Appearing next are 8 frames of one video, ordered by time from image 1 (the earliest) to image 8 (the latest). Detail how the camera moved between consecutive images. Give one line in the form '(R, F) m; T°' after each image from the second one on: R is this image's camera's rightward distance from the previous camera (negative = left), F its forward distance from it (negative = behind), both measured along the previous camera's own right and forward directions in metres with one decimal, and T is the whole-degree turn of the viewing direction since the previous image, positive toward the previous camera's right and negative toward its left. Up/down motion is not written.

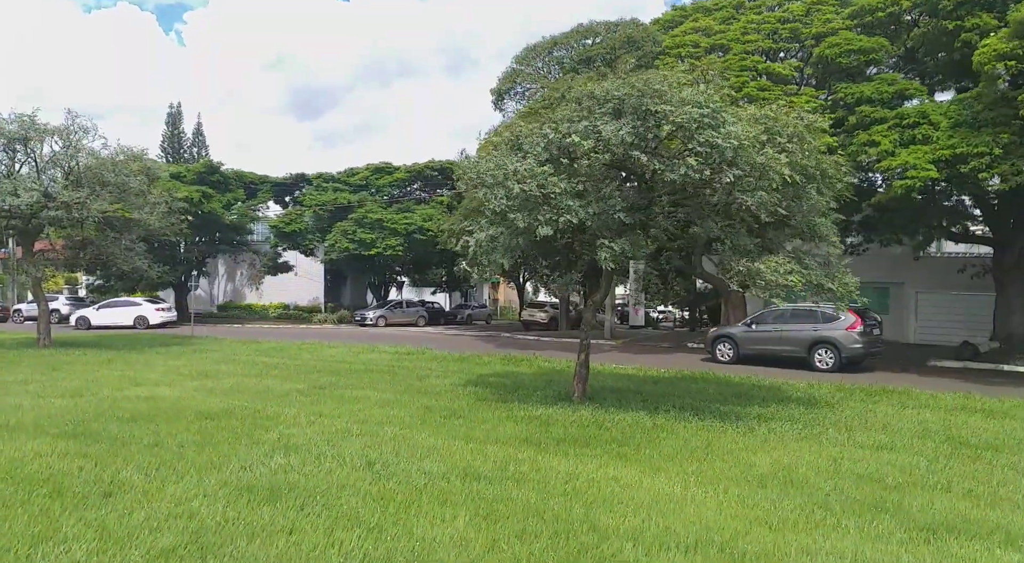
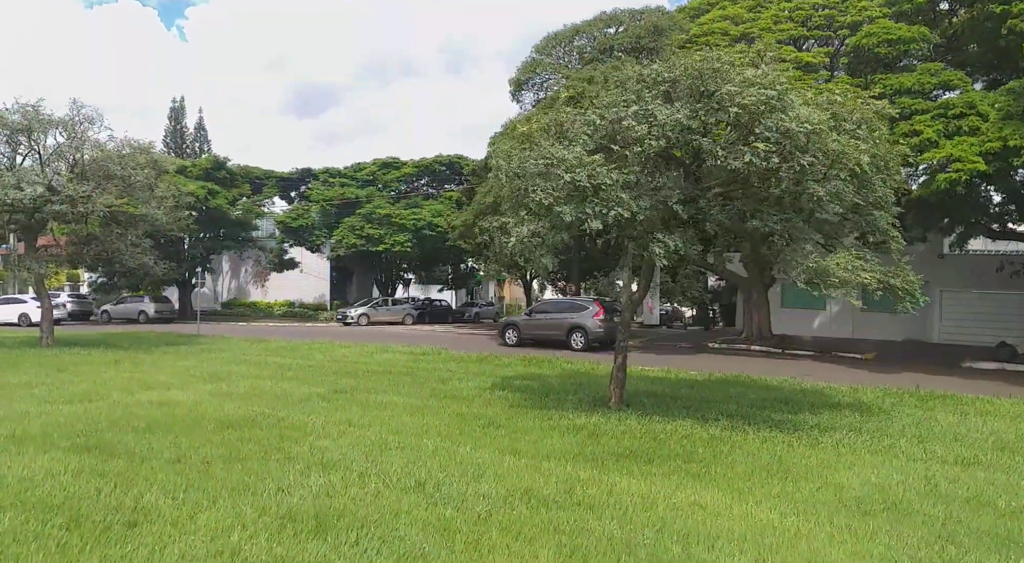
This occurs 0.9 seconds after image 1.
(-0.5, +0.7) m; 0°
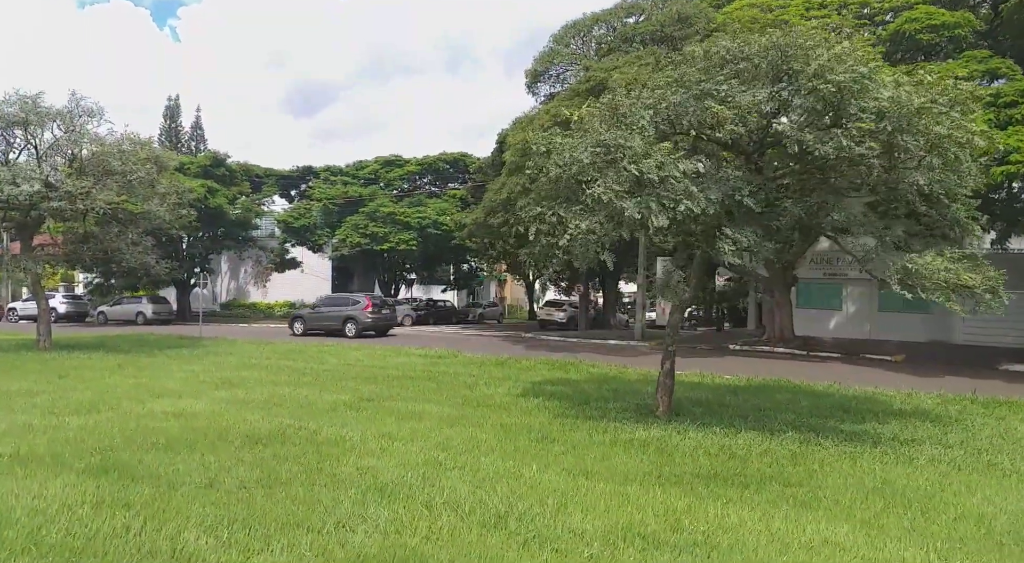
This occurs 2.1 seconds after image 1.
(-0.6, +0.8) m; 0°
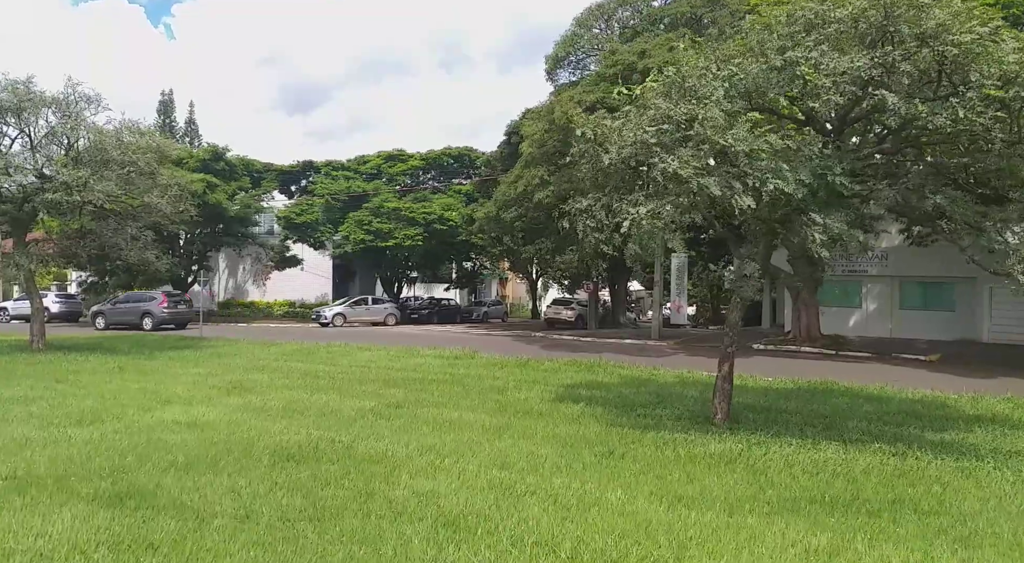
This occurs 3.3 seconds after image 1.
(-0.6, +0.9) m; 0°
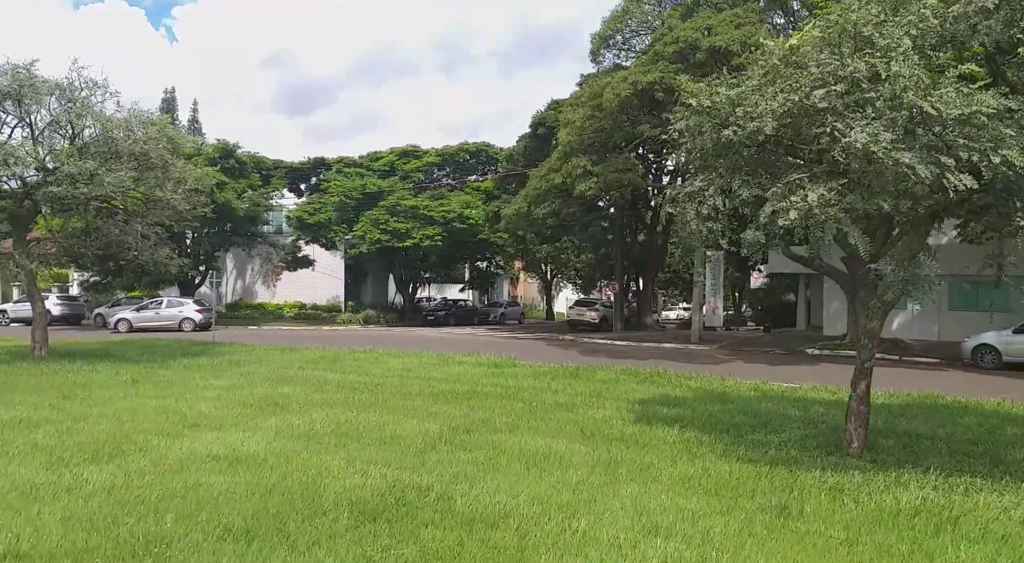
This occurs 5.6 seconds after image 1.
(-1.0, +1.5) m; 0°
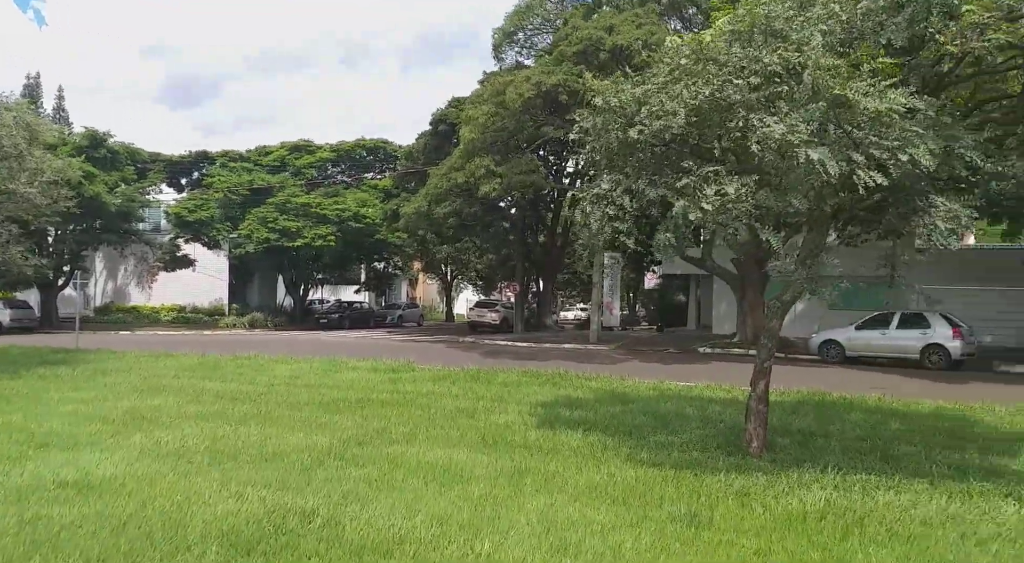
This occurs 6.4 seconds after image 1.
(0.0, +0.4) m; +7°
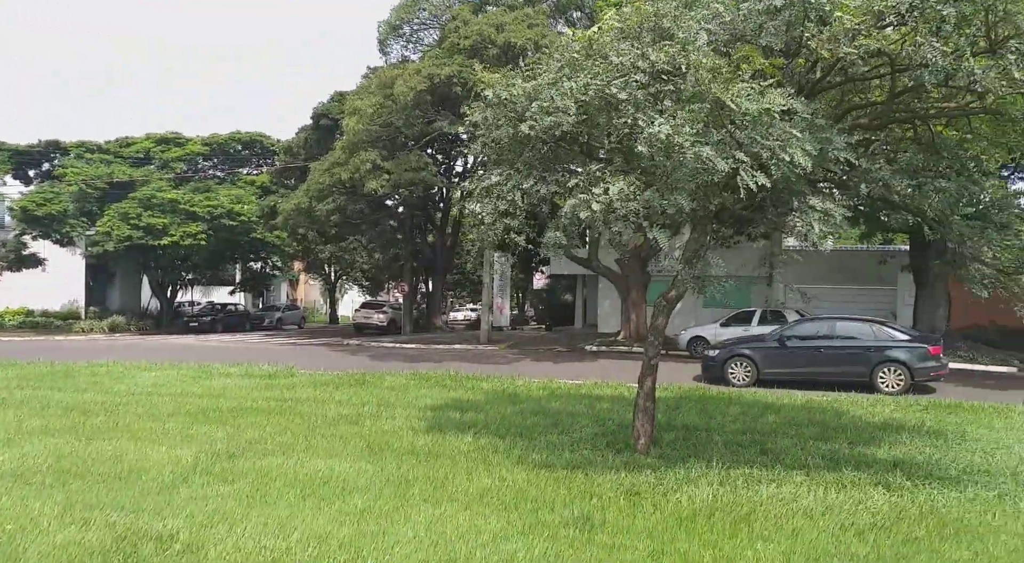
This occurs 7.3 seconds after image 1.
(0.0, +0.2) m; +8°
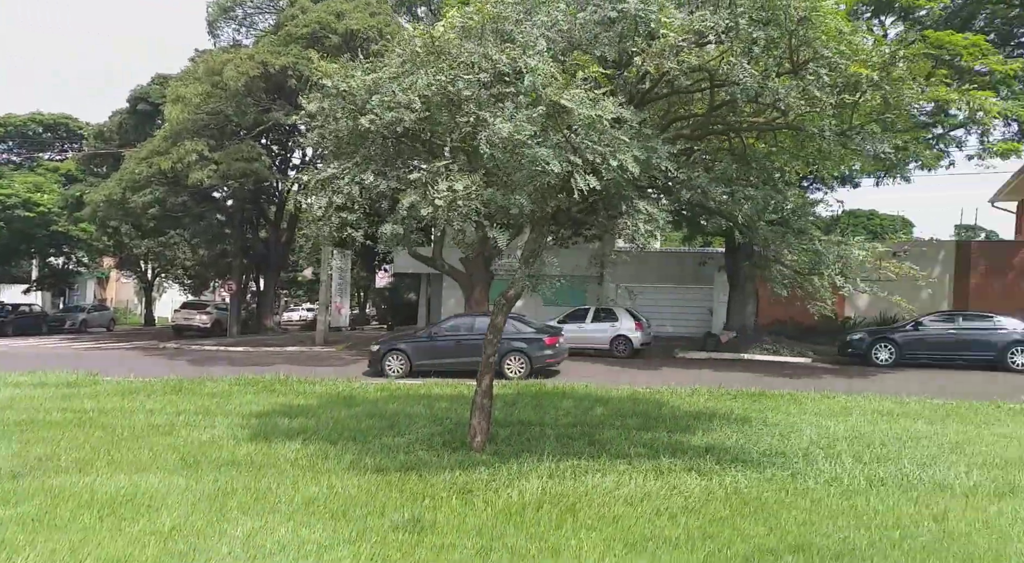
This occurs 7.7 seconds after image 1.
(+0.1, +0.1) m; +12°
